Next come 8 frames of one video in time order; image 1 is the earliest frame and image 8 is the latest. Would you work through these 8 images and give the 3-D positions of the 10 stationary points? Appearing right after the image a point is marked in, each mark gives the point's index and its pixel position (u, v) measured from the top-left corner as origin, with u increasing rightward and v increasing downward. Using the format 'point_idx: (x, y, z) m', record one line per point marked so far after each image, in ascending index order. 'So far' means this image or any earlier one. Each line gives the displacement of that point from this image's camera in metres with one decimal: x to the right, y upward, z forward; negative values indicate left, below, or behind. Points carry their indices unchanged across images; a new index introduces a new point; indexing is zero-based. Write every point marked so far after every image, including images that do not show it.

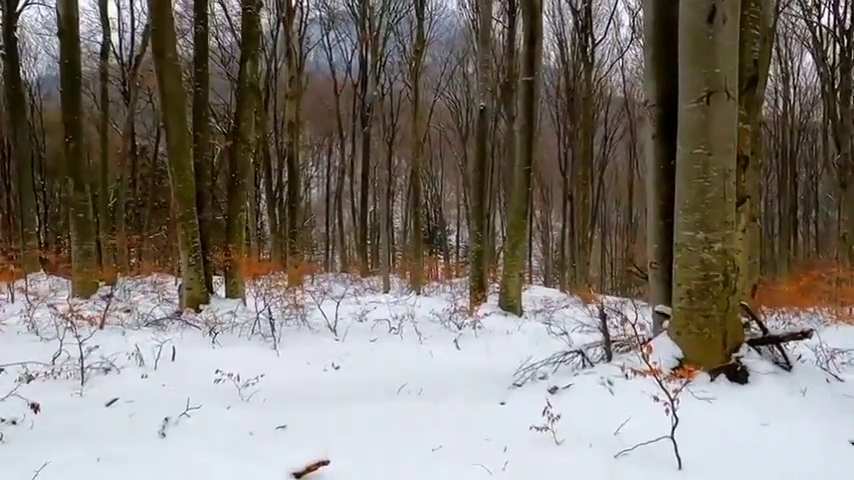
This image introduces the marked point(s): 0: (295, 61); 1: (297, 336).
0: (-3.8, +5.1, +17.2) m
1: (-1.4, -1.1, +6.6) m
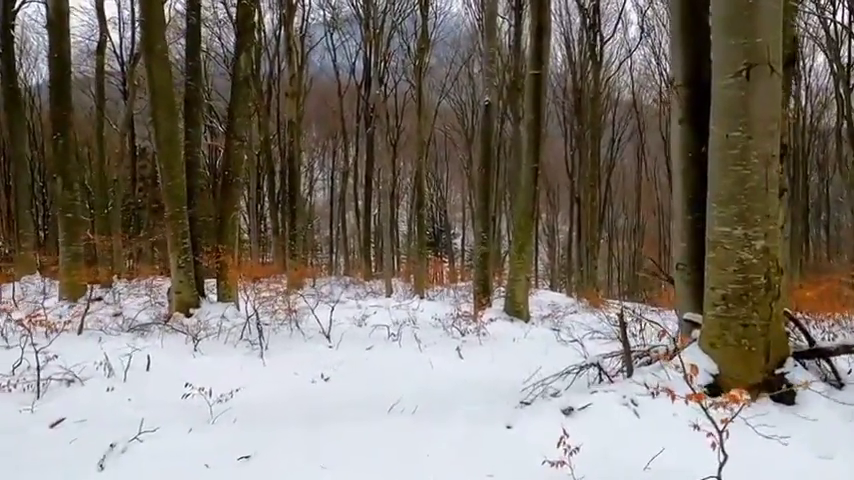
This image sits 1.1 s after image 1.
0: (-3.7, +5.0, +16.8) m
1: (-1.4, -1.1, +6.2) m
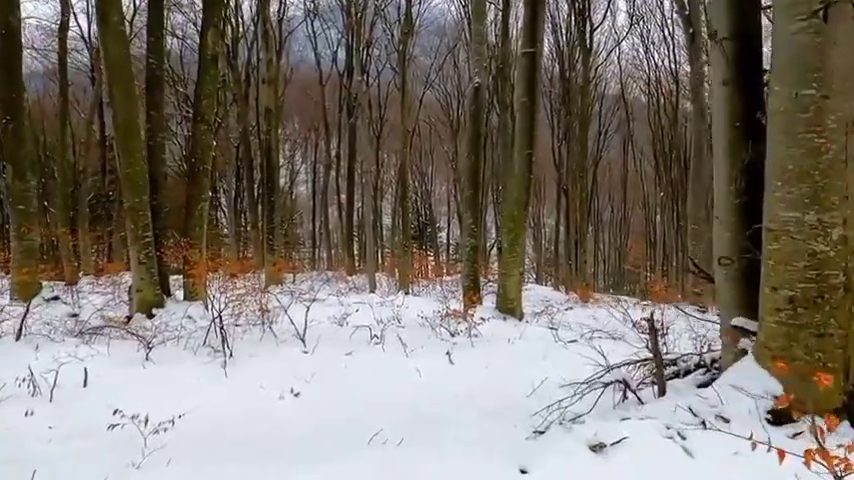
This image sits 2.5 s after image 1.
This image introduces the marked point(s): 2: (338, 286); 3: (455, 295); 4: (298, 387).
0: (-4.1, +5.2, +15.9) m
1: (-1.6, -1.0, +5.5) m
2: (-2.3, -1.2, +15.3) m
3: (+0.5, -1.1, +11.7) m
4: (-1.0, -1.1, +4.4) m
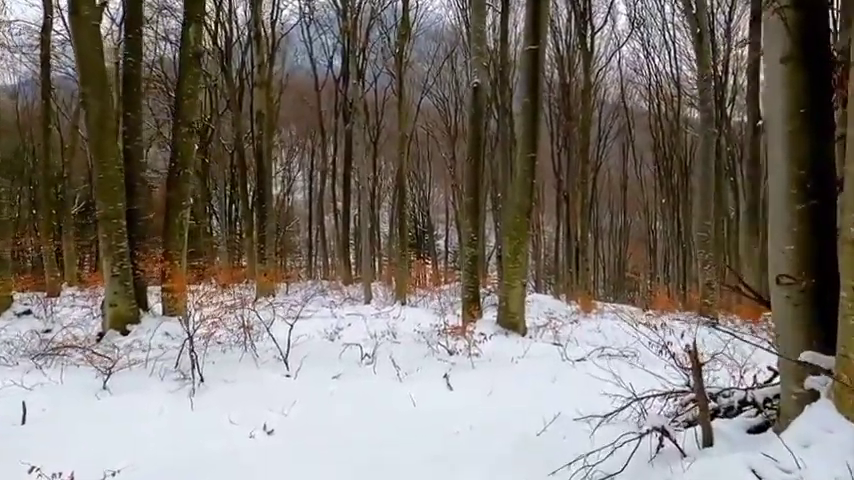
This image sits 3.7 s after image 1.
0: (-4.2, +4.9, +15.4) m
1: (-1.6, -1.1, +4.9) m
2: (-2.3, -1.4, +14.7) m
3: (+0.5, -1.2, +11.1) m
4: (-1.0, -1.2, +3.8) m
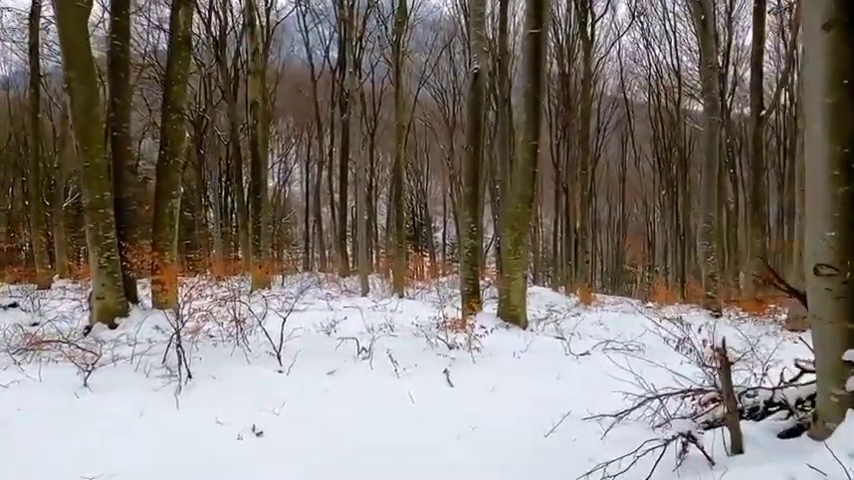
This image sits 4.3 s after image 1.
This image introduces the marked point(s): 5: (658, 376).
0: (-4.3, +5.2, +15.1) m
1: (-1.6, -1.0, +4.7) m
2: (-2.4, -1.2, +14.5) m
3: (+0.5, -1.1, +10.9) m
4: (-1.0, -1.1, +3.6) m
5: (+1.8, -1.1, +4.6) m
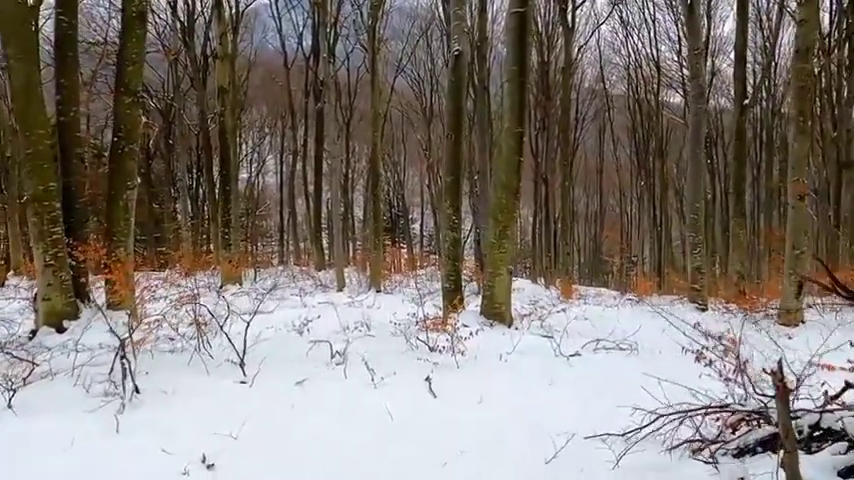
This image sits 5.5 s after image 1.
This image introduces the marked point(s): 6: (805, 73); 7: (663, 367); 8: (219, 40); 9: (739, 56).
0: (-4.8, +5.3, +14.4) m
1: (-1.7, -1.0, +4.1) m
2: (-2.9, -1.0, +13.9) m
3: (+0.1, -1.0, +10.4) m
4: (-1.1, -1.1, +3.1) m
5: (+1.6, -1.1, +4.2) m
6: (+4.9, +2.1, +7.7) m
7: (+2.0, -1.1, +5.0) m
8: (-4.8, +4.6, +13.9) m
9: (+6.7, +4.0, +12.9) m
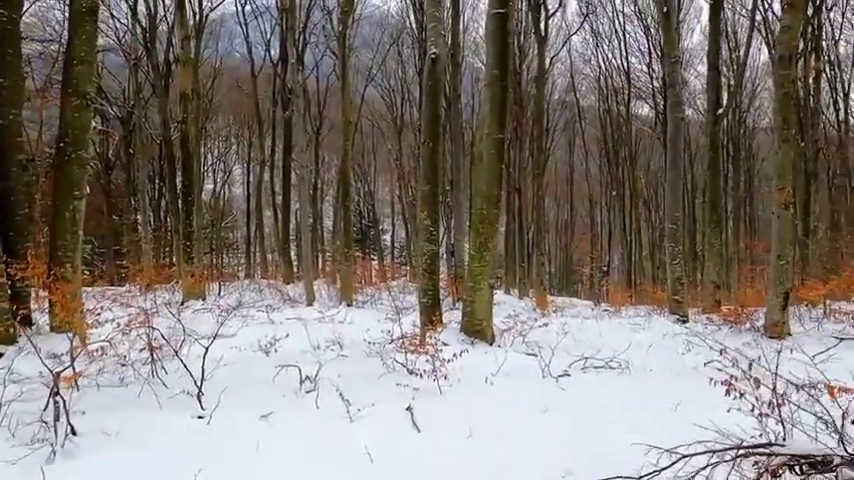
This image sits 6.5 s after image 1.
0: (-5.5, +5.0, +13.8) m
1: (-1.8, -1.1, +3.6) m
2: (-3.5, -1.3, +13.3) m
3: (-0.3, -1.2, +10.0) m
4: (-1.1, -1.2, +2.6) m
5: (+1.5, -1.1, +3.8) m
6: (+4.6, +2.0, +7.5) m
7: (+1.8, -1.2, +4.7) m
8: (-5.5, +4.4, +13.3) m
9: (+6.1, +3.8, +12.8) m
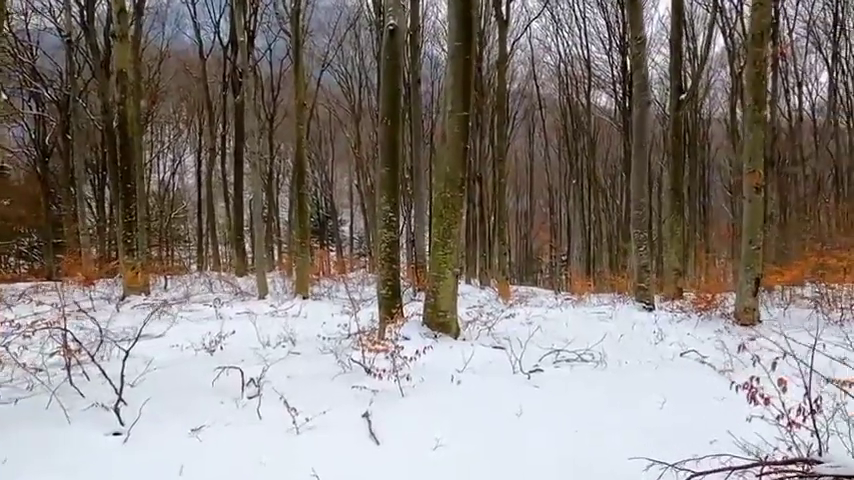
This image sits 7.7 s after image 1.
0: (-6.4, +5.2, +12.8) m
1: (-2.0, -1.0, +2.9) m
2: (-4.4, -1.1, +12.5) m
3: (-1.0, -1.0, +9.4) m
4: (-1.3, -1.1, +2.0) m
5: (+1.3, -1.0, +3.4) m
6: (+4.1, +2.2, +7.3) m
7: (+1.5, -1.0, +4.3) m
8: (-6.3, +4.5, +12.3) m
9: (+5.2, +4.0, +12.6) m
